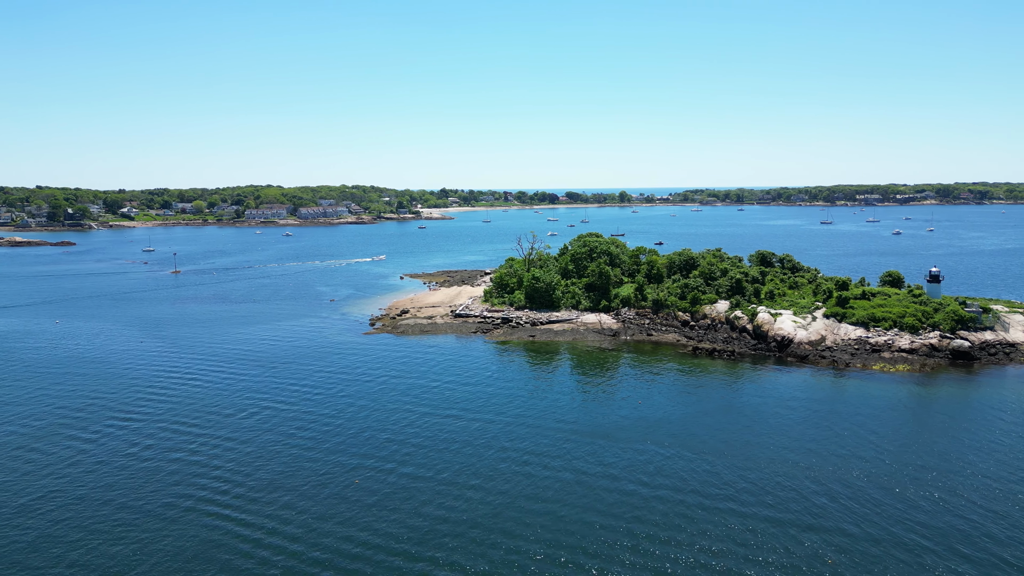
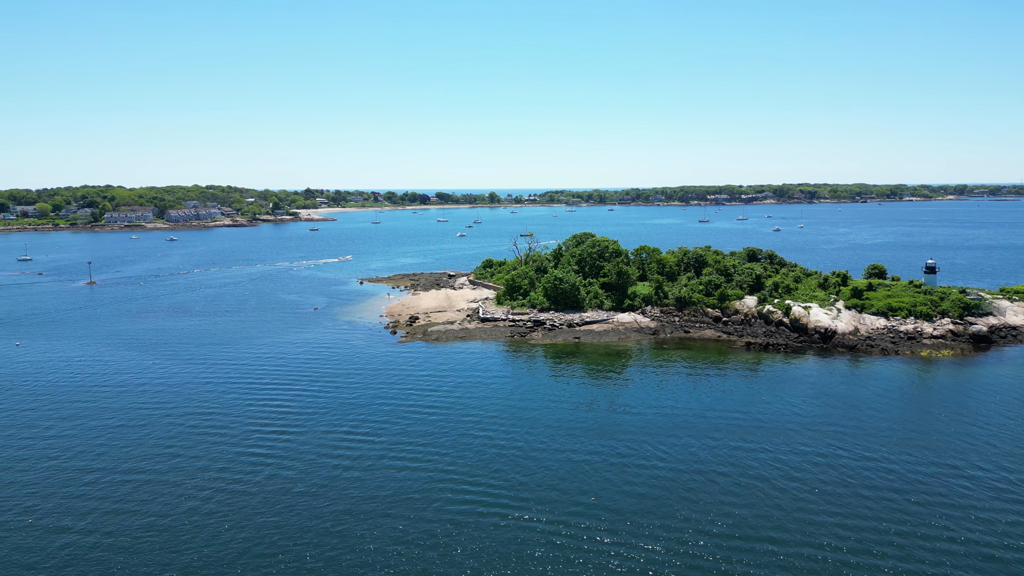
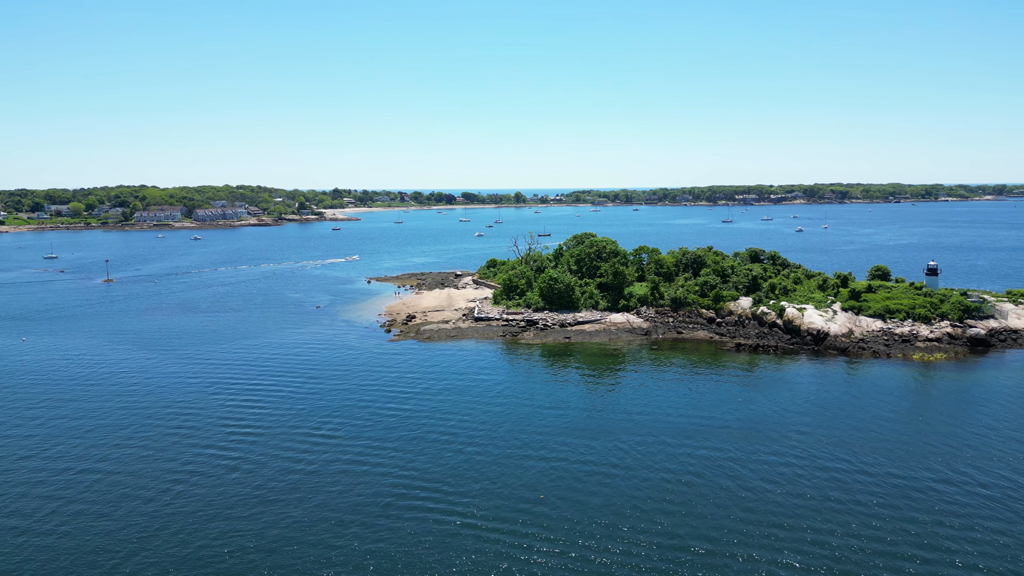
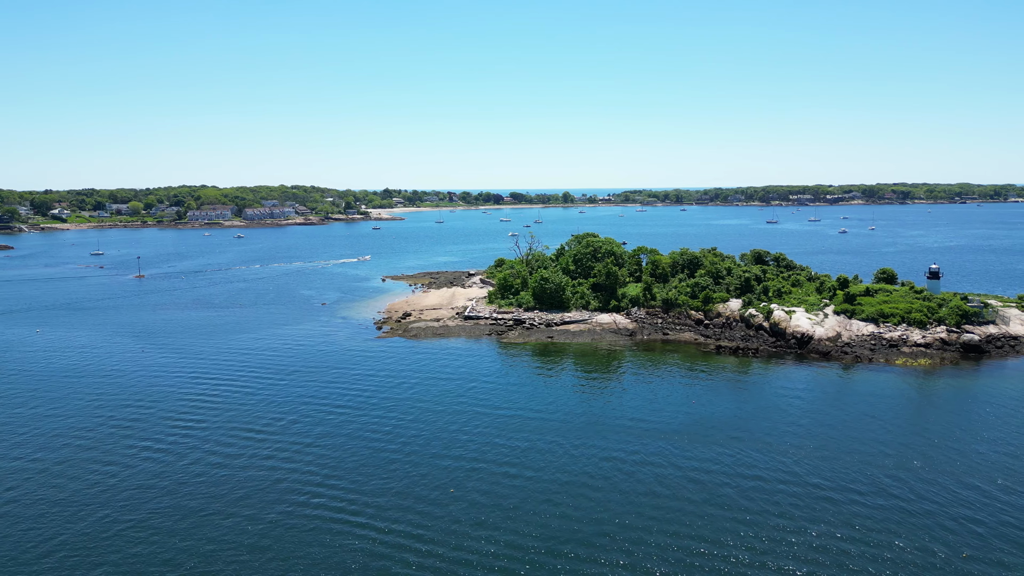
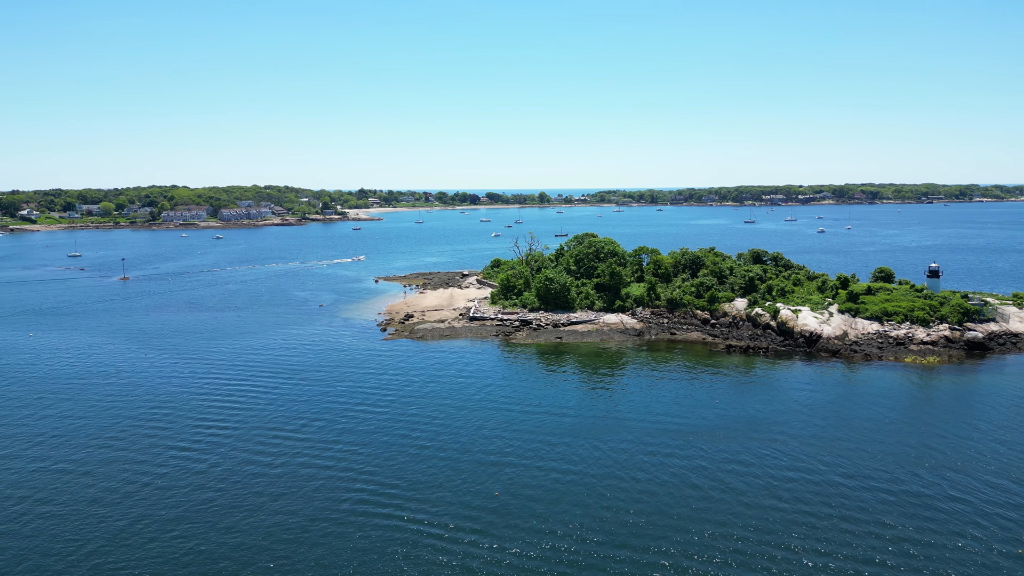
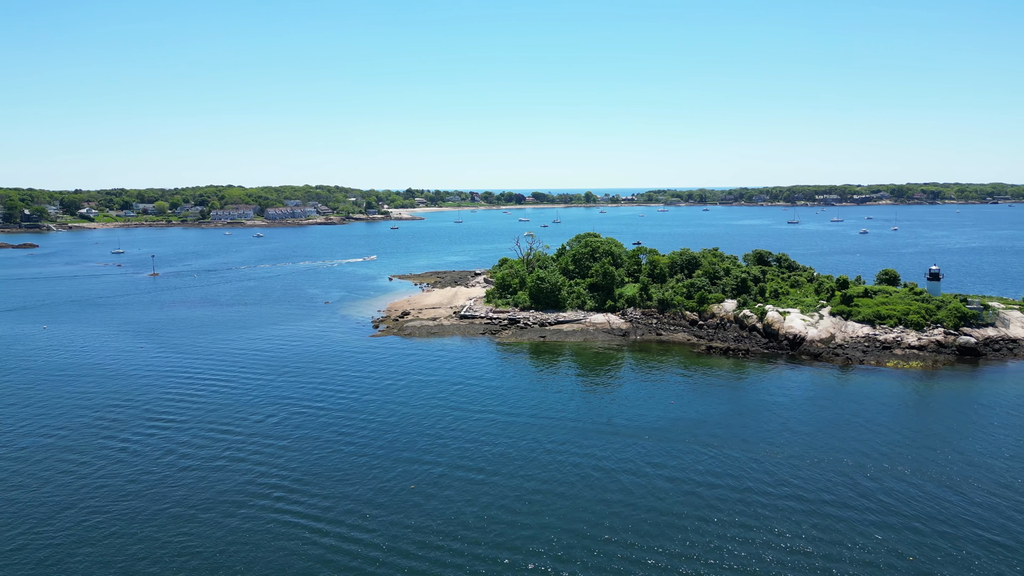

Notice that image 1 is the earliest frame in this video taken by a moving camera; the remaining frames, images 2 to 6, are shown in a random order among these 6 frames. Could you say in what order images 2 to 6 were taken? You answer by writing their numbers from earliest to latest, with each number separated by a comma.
6, 4, 5, 3, 2
